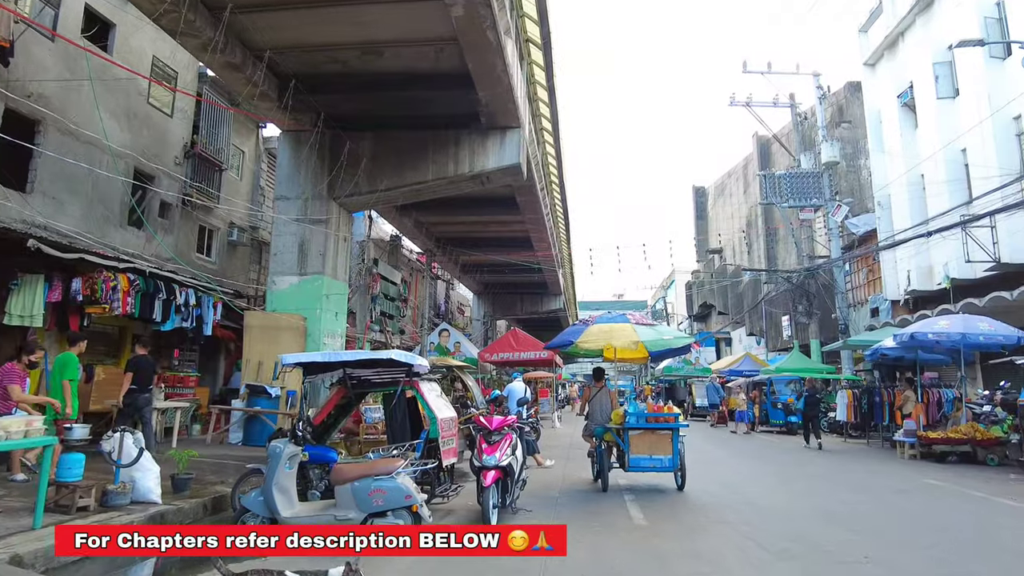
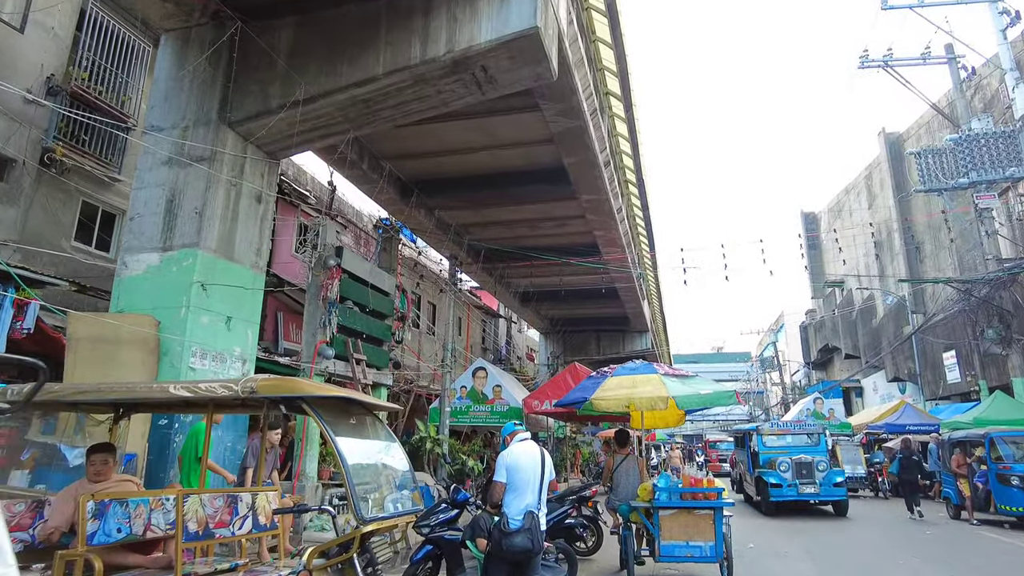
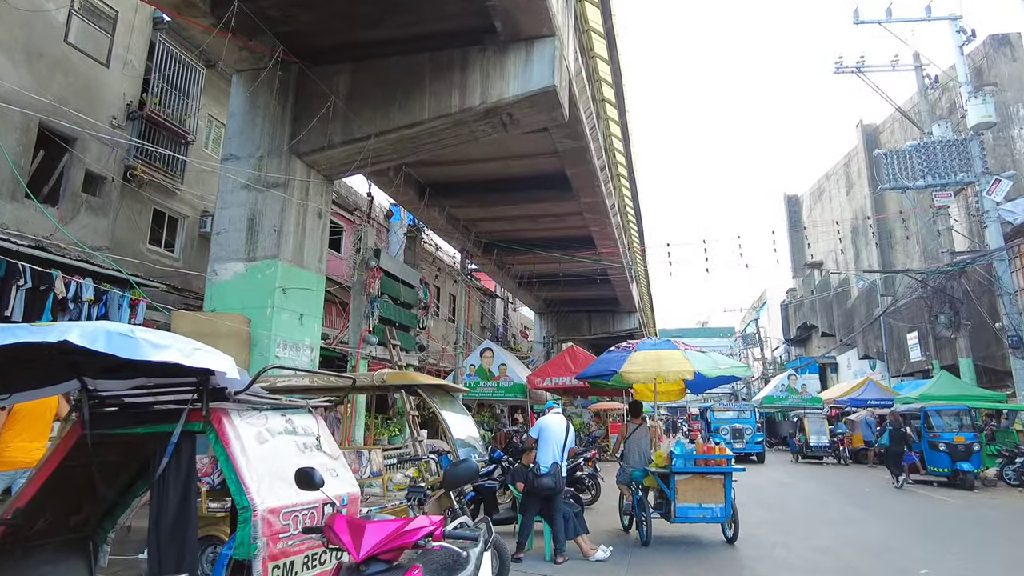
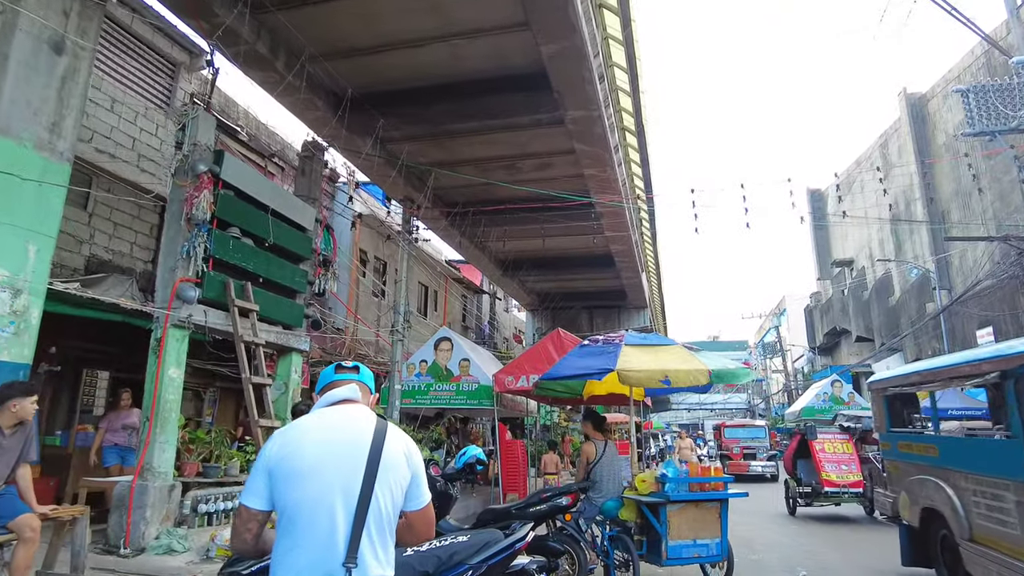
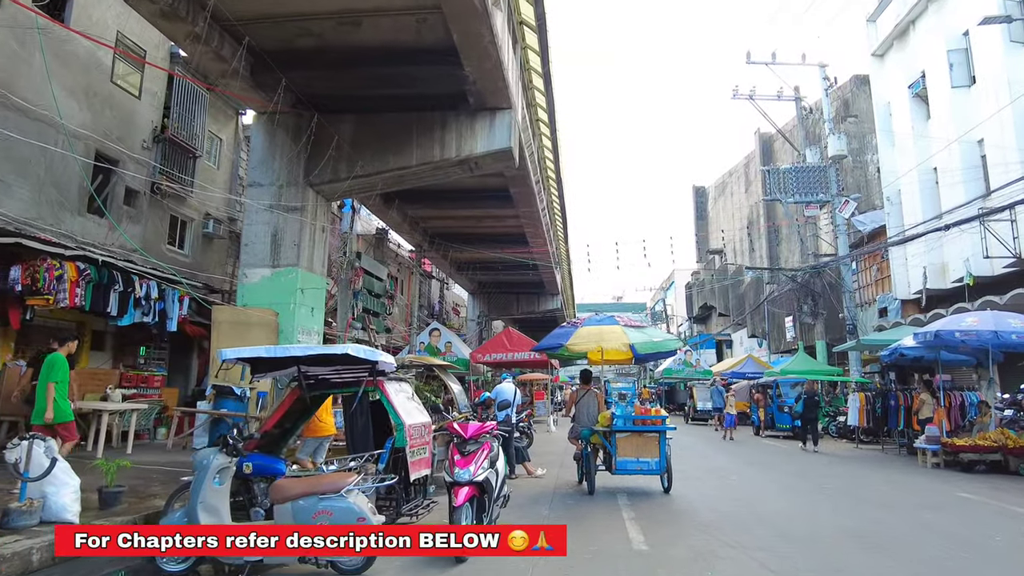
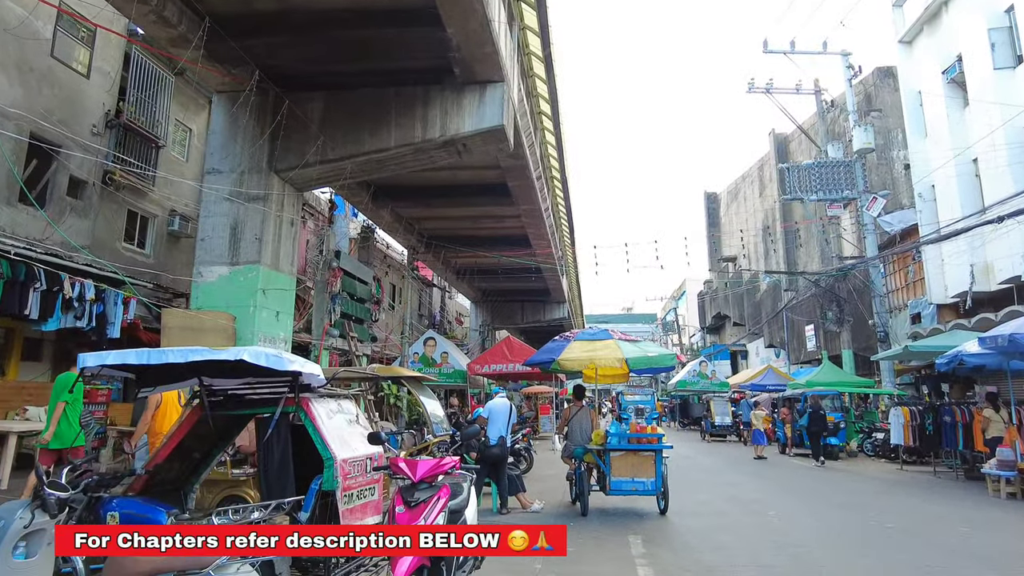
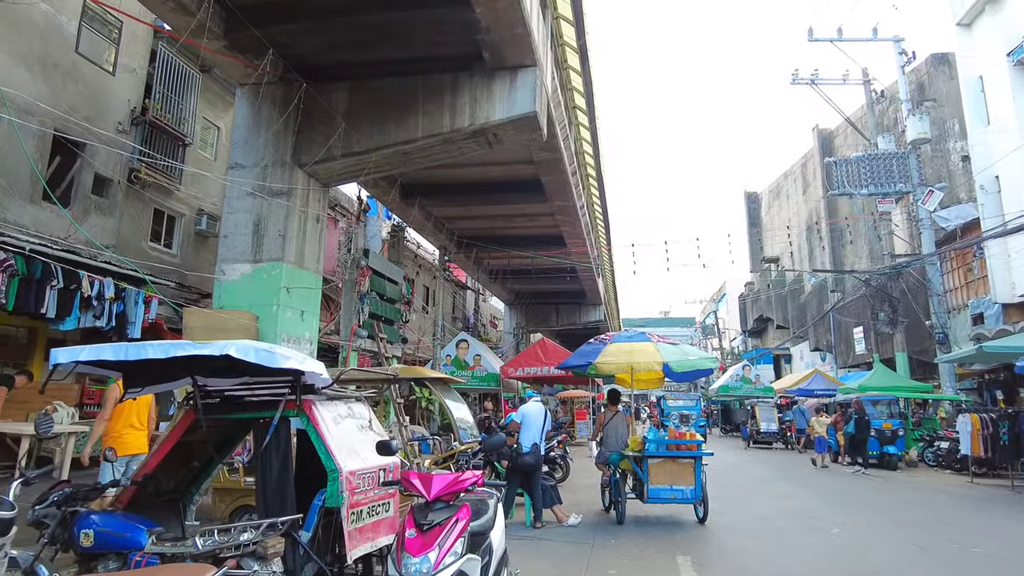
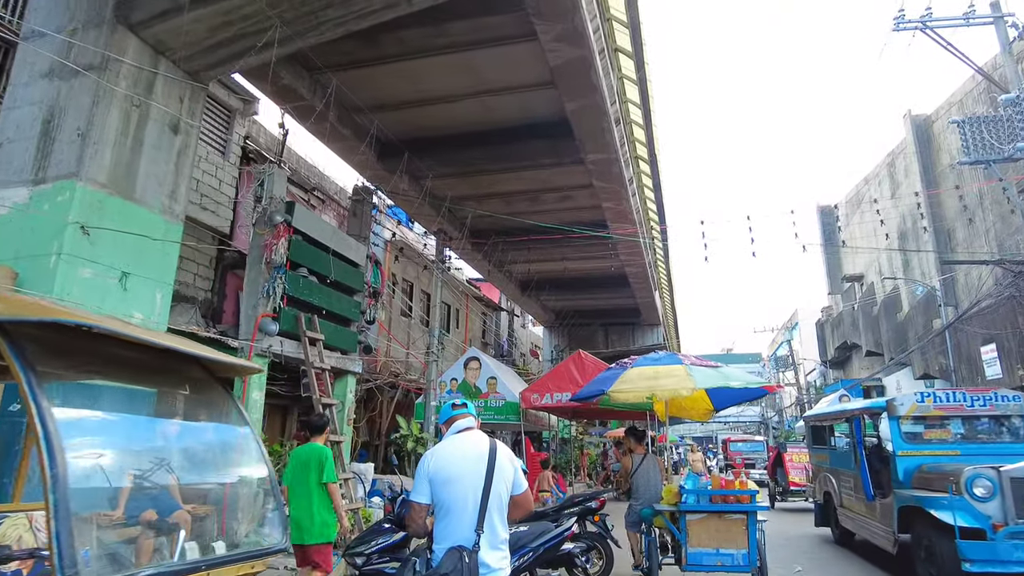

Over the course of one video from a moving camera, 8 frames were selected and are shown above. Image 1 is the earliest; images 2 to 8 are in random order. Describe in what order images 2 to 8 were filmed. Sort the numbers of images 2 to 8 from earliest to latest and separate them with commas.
5, 6, 7, 3, 2, 8, 4
